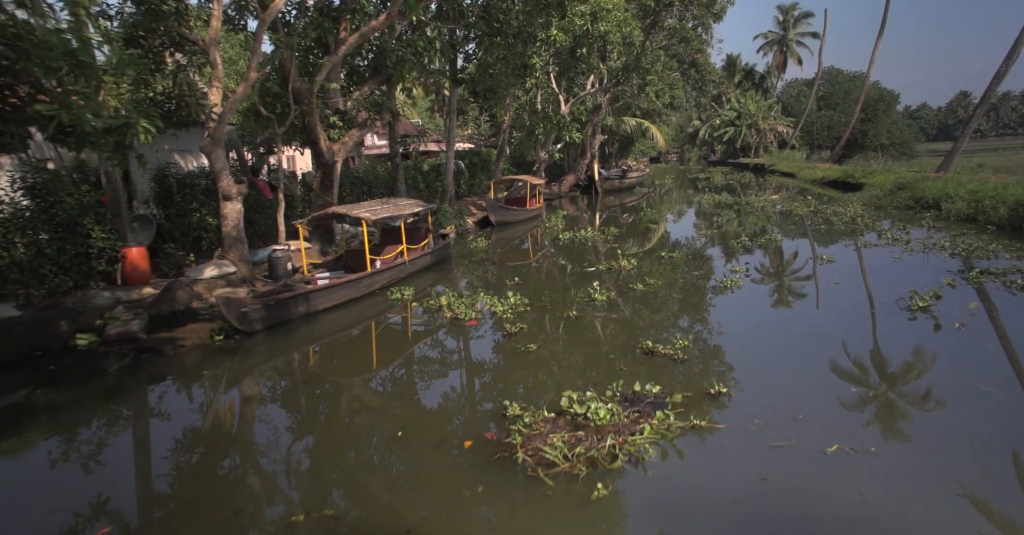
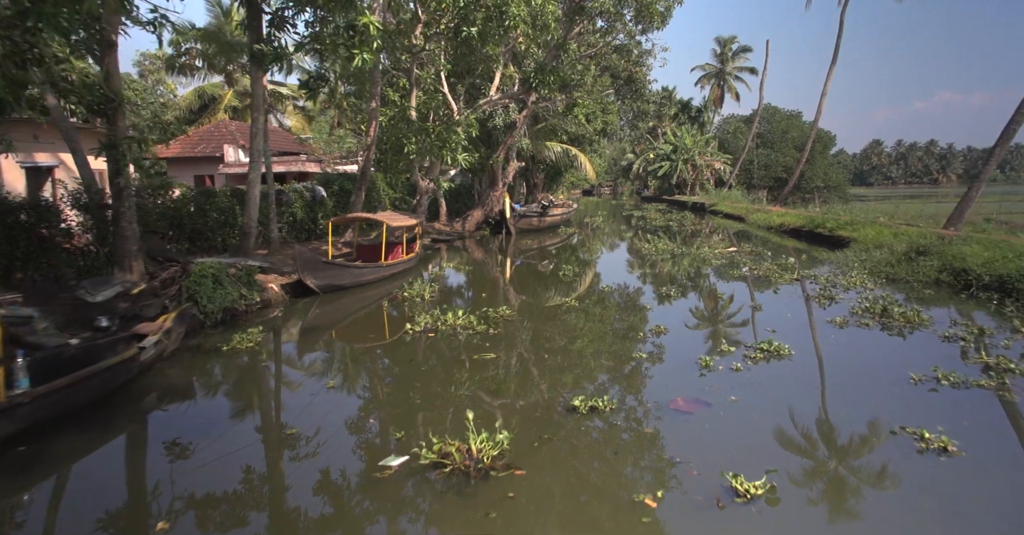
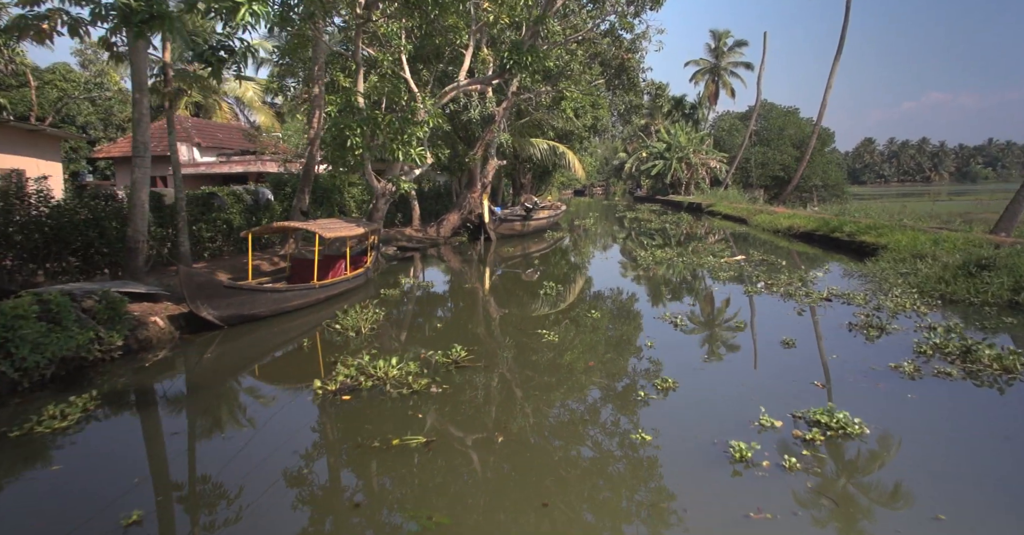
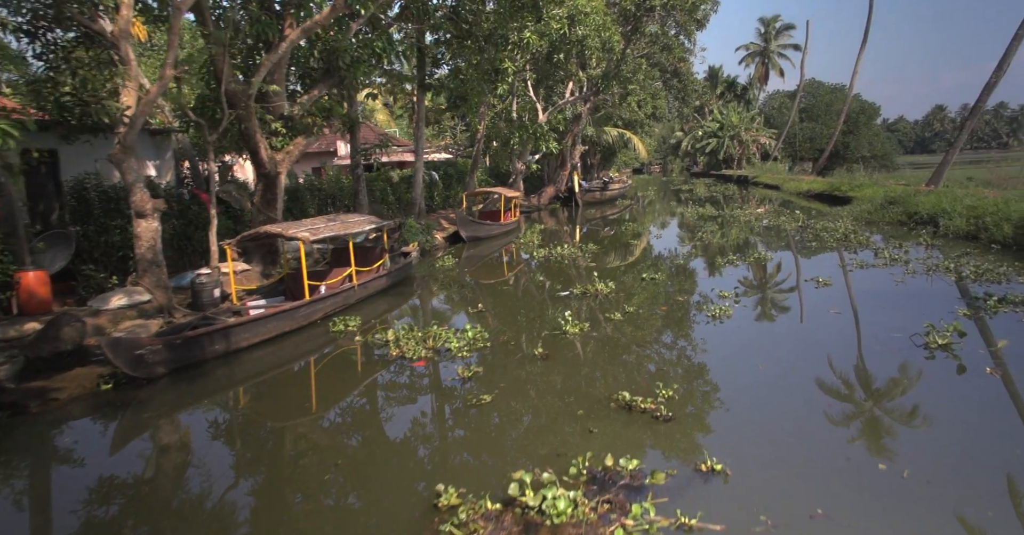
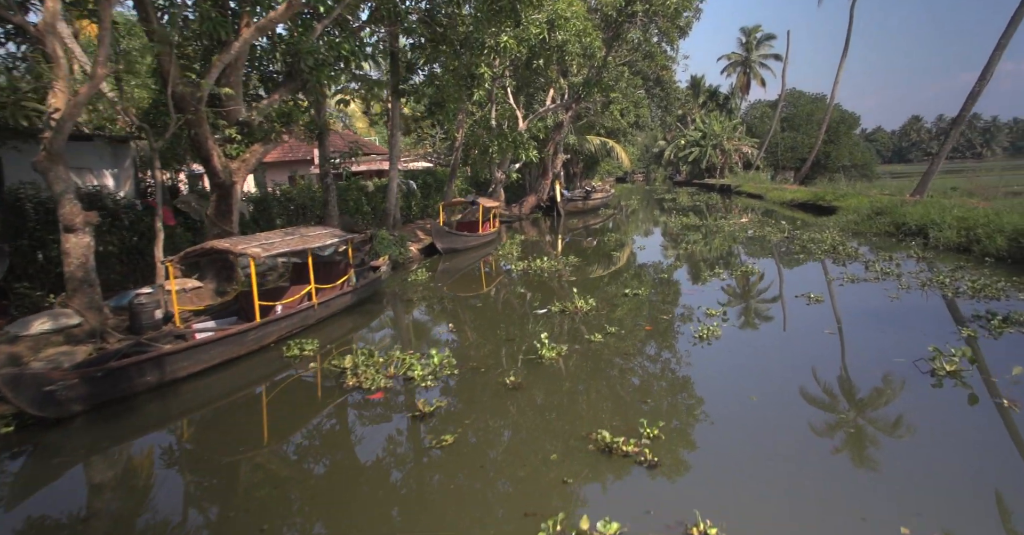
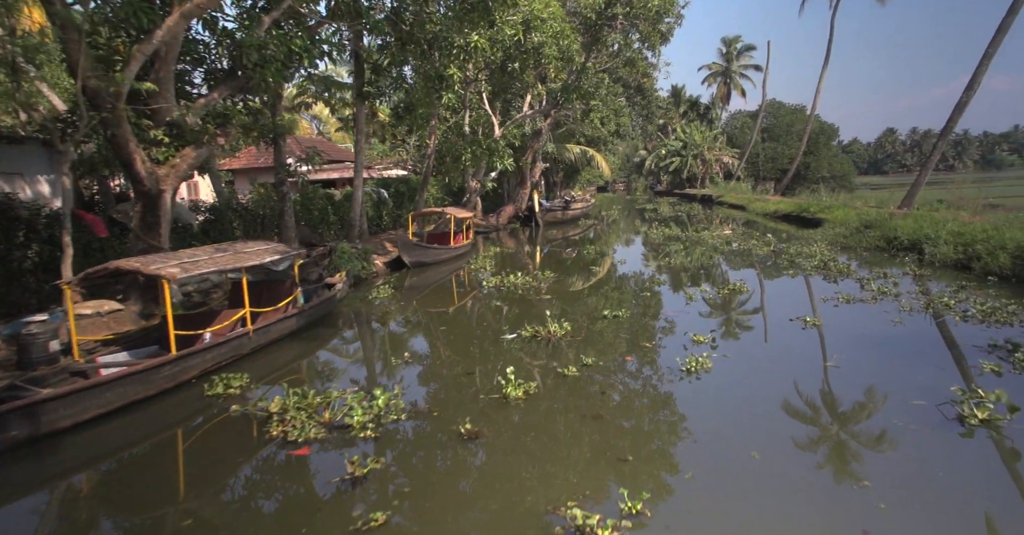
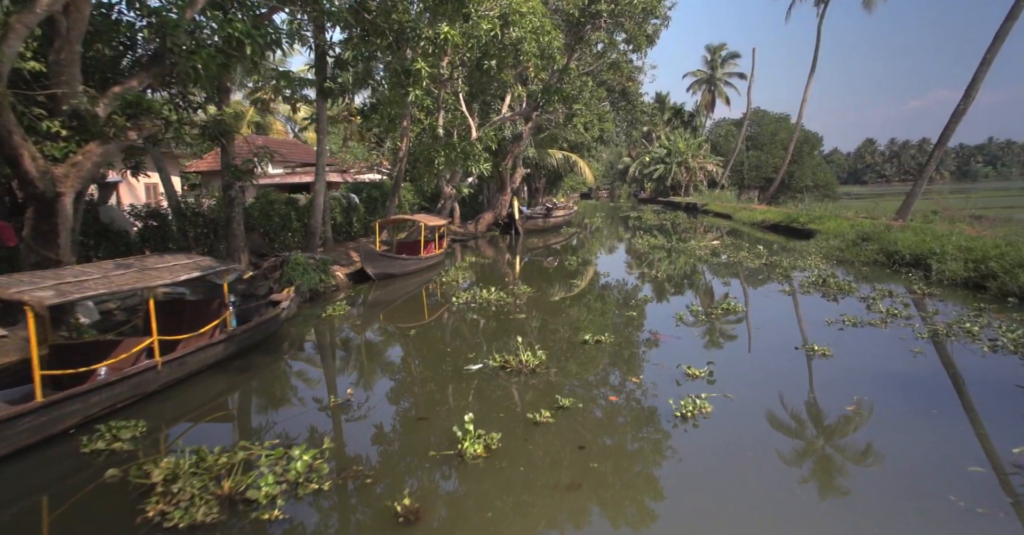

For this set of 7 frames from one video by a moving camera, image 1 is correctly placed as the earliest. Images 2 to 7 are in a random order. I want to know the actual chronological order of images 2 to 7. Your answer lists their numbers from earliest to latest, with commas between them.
4, 5, 6, 7, 2, 3
